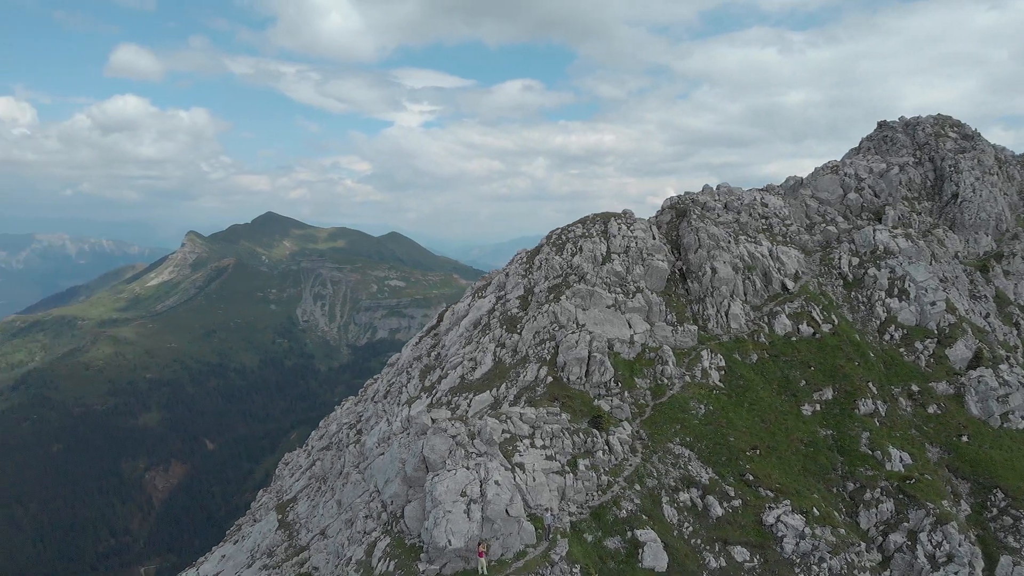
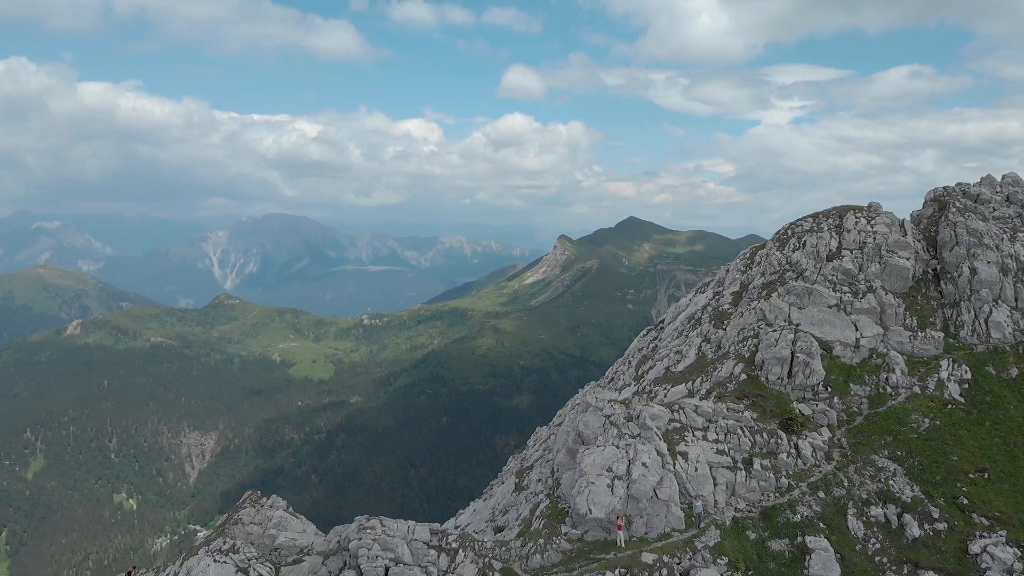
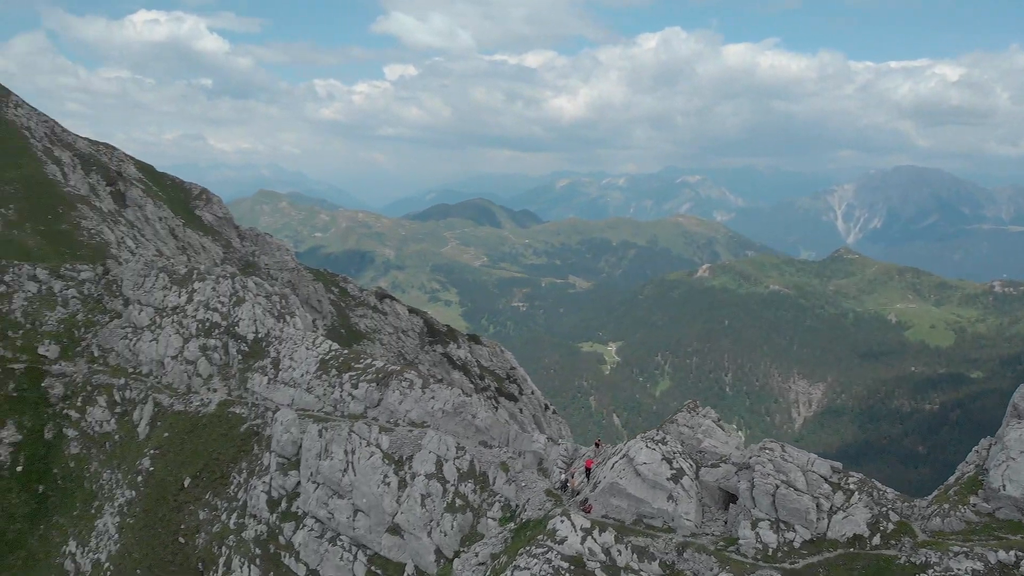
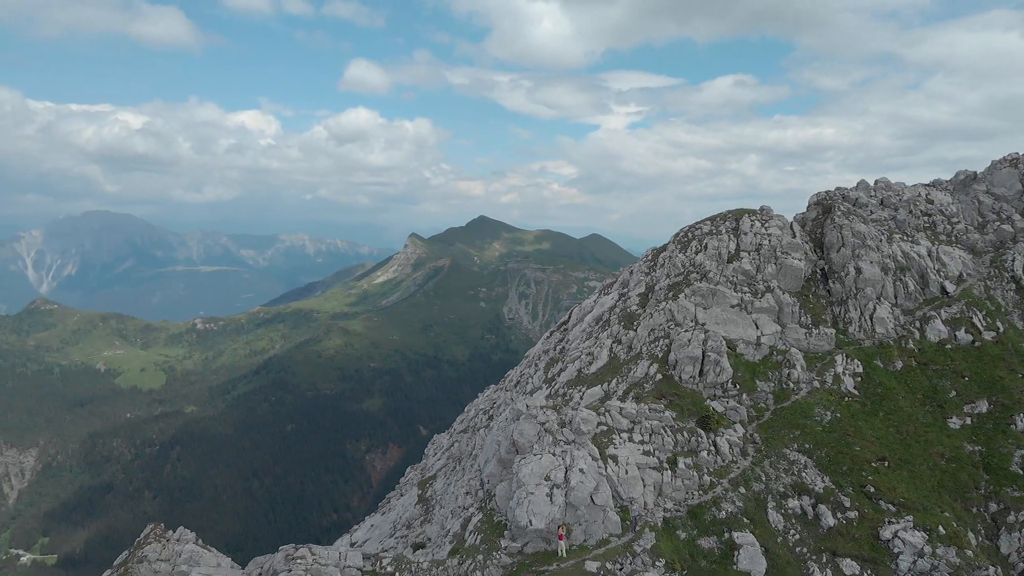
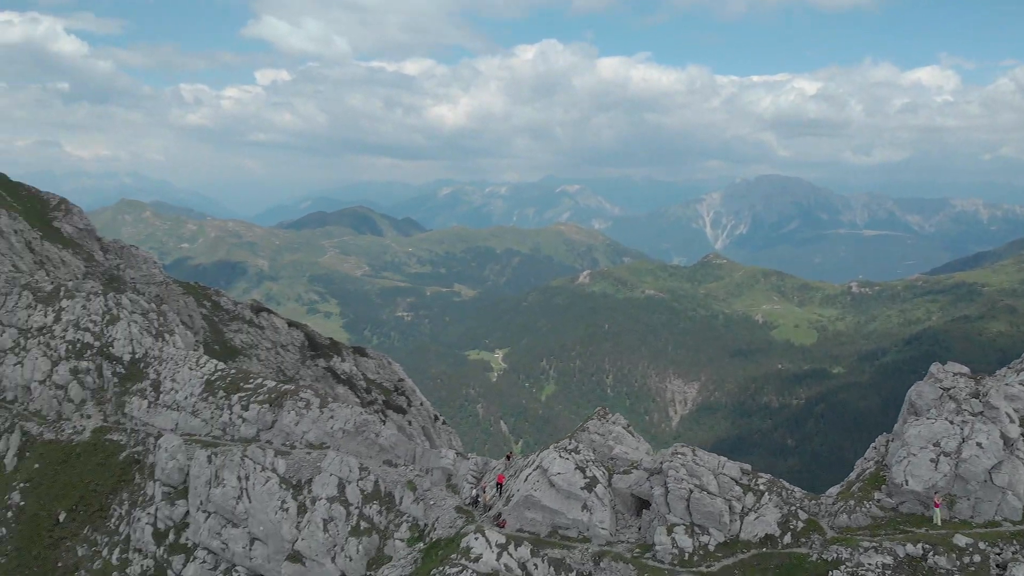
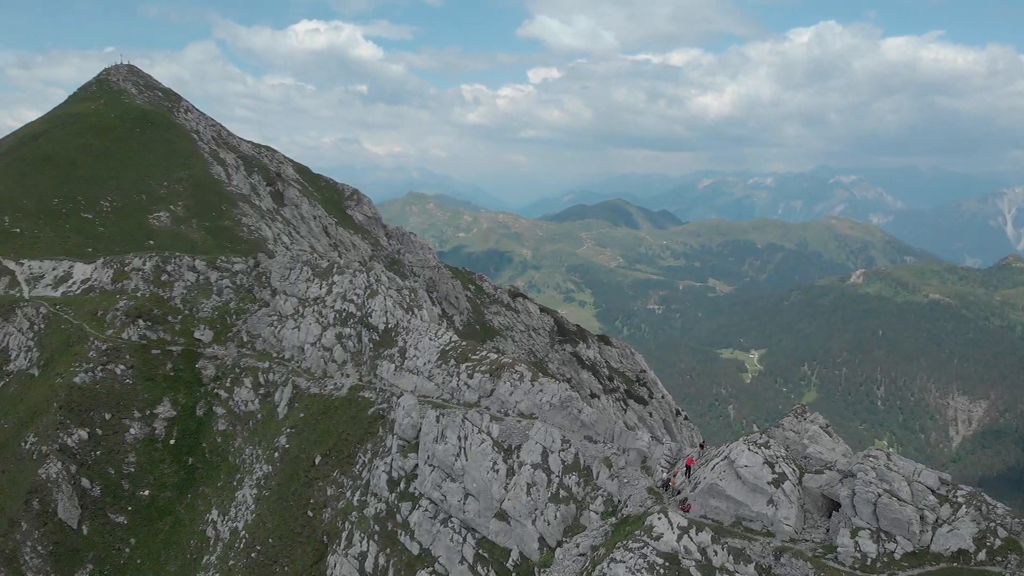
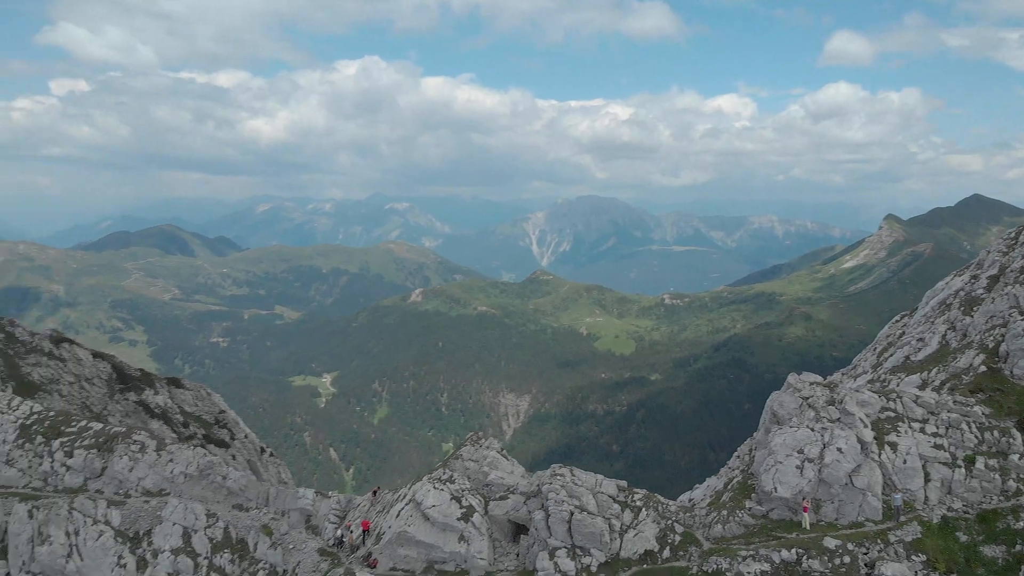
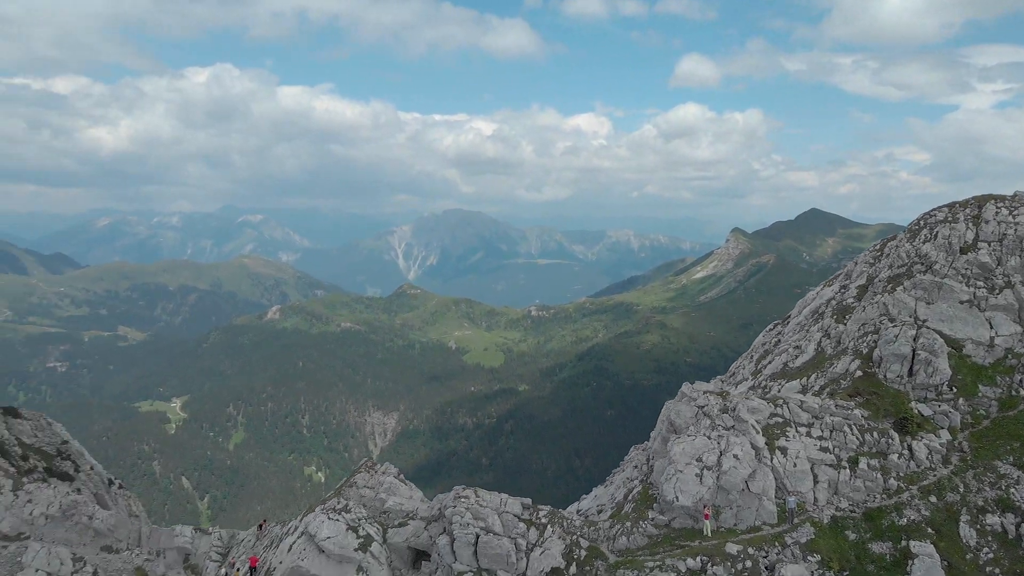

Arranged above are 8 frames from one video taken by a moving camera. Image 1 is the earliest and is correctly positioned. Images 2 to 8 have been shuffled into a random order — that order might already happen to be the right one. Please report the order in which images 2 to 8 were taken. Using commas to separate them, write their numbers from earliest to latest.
4, 2, 8, 7, 5, 3, 6
